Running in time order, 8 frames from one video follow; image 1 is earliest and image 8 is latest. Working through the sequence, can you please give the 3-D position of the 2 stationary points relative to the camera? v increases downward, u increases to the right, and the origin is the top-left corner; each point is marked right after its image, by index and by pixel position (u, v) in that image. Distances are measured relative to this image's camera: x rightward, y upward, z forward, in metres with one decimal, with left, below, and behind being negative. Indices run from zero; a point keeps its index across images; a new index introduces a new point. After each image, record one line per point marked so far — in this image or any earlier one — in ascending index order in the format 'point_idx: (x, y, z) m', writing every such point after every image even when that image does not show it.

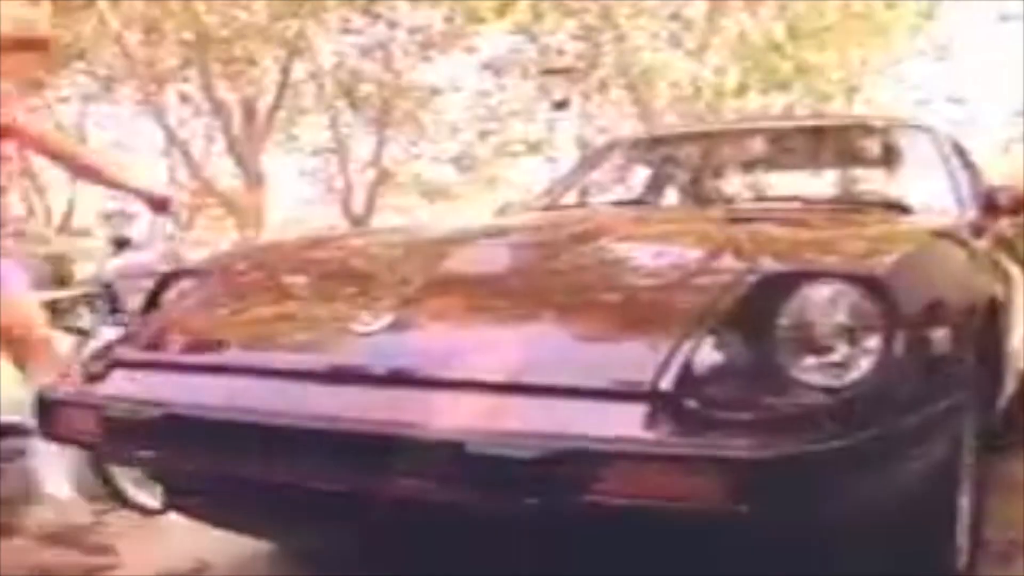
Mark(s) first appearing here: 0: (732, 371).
0: (+0.5, -0.2, +3.9) m
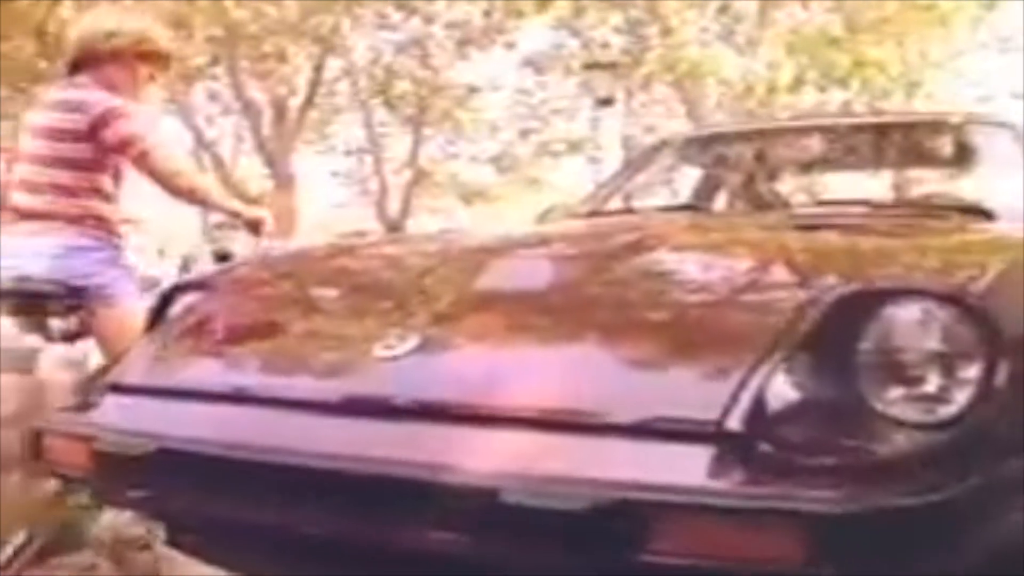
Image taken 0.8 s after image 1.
0: (+0.6, -0.3, +3.4) m
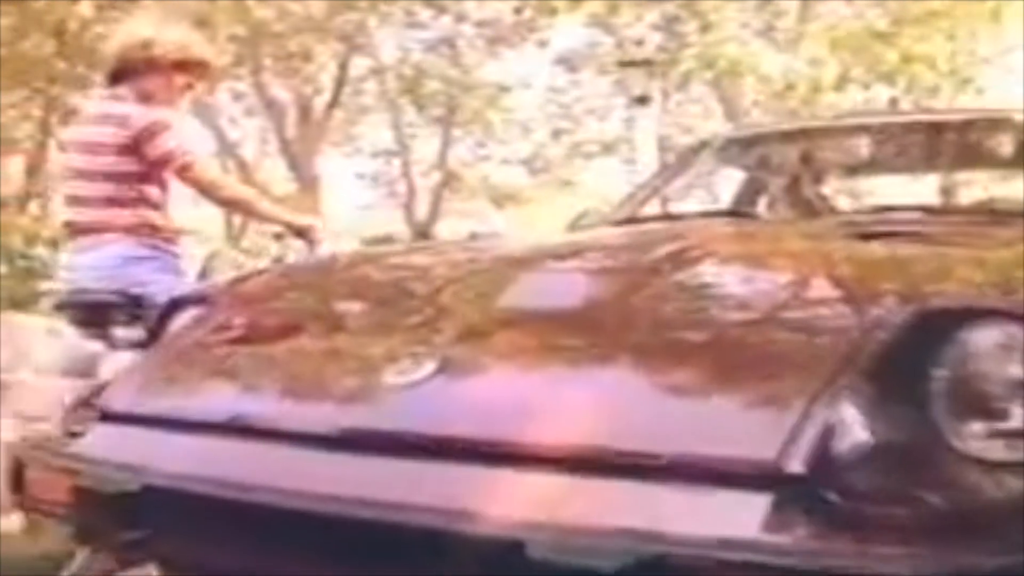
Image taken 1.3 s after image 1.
0: (+0.6, -0.3, +3.0) m
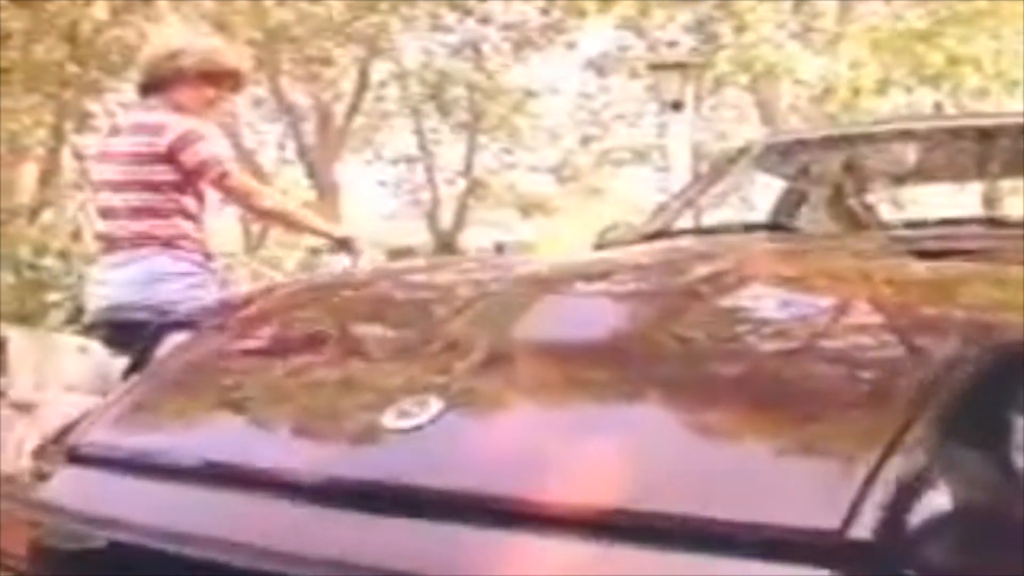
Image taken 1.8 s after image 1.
0: (+0.7, -0.3, +2.6) m
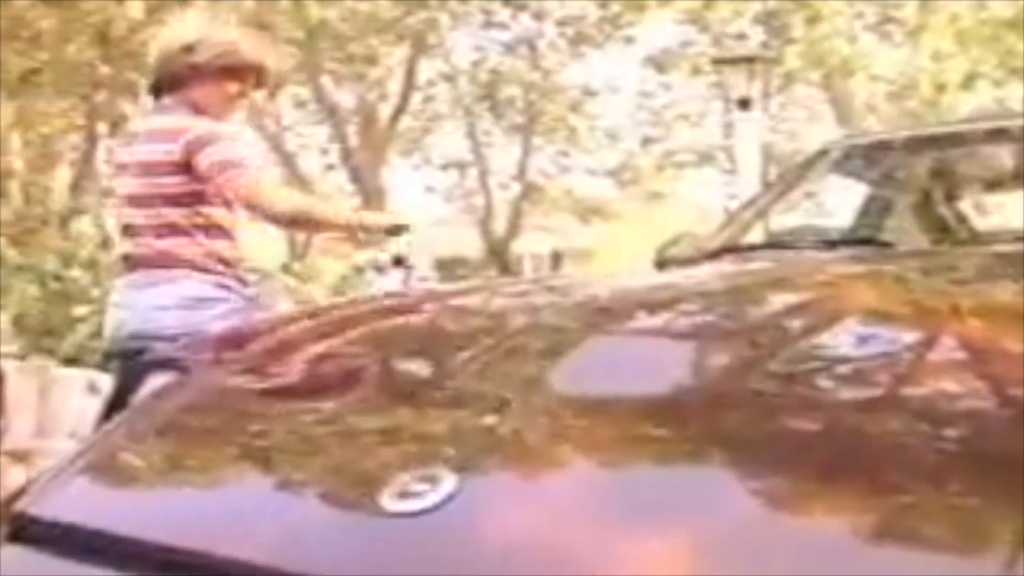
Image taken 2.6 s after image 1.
0: (+0.7, -0.4, +1.9) m
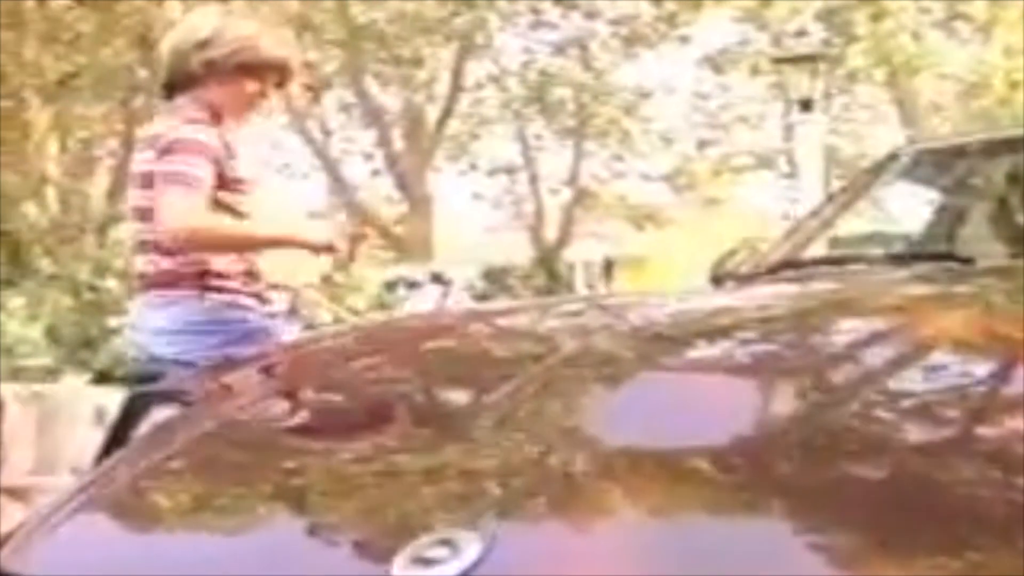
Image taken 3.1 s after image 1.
0: (+0.7, -0.5, +1.5) m
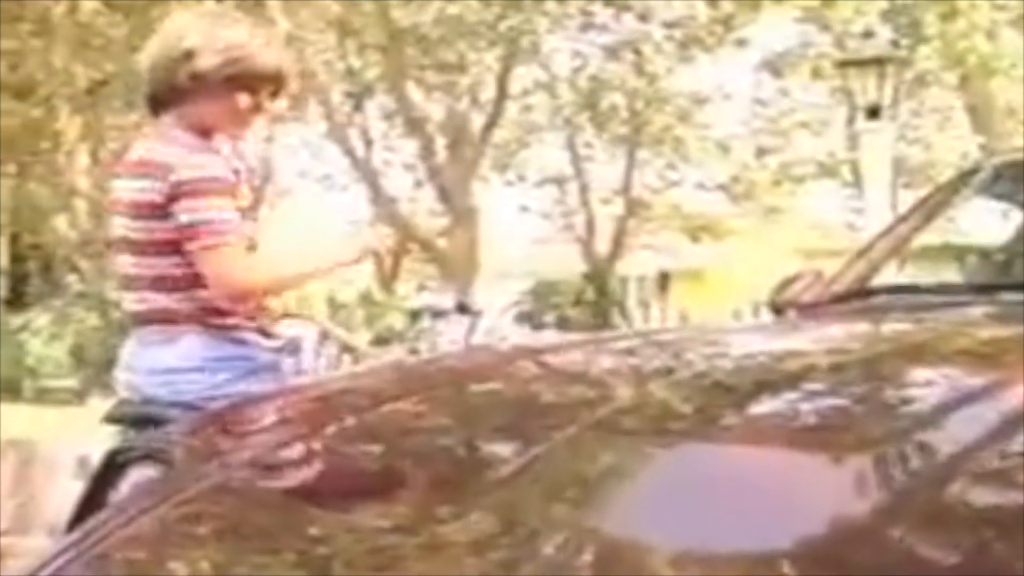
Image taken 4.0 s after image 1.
0: (+0.7, -0.5, +1.0) m
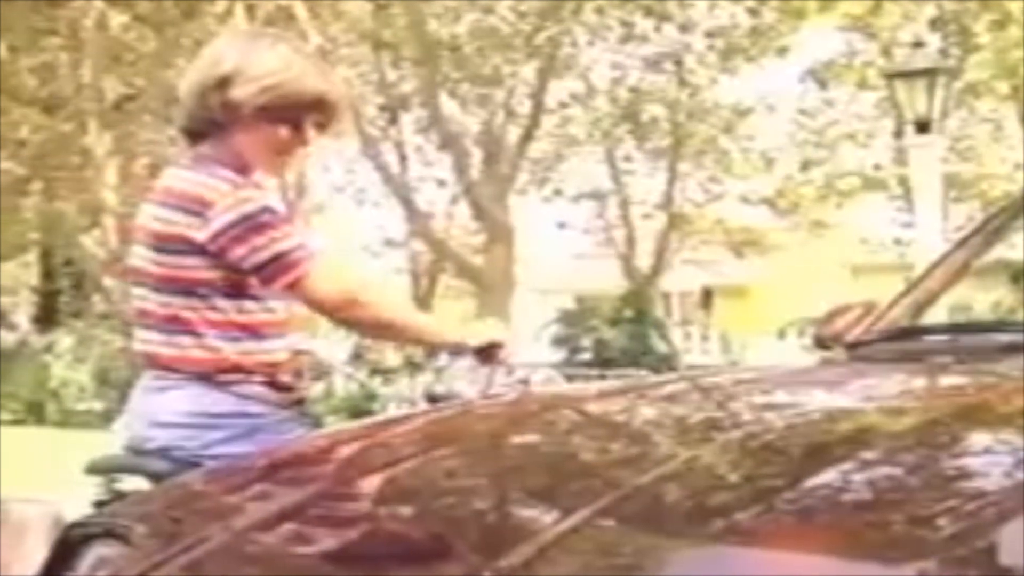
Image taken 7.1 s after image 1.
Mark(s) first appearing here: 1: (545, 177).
0: (+0.6, -0.6, +0.7) m
1: (+0.3, +0.8, +11.6) m
